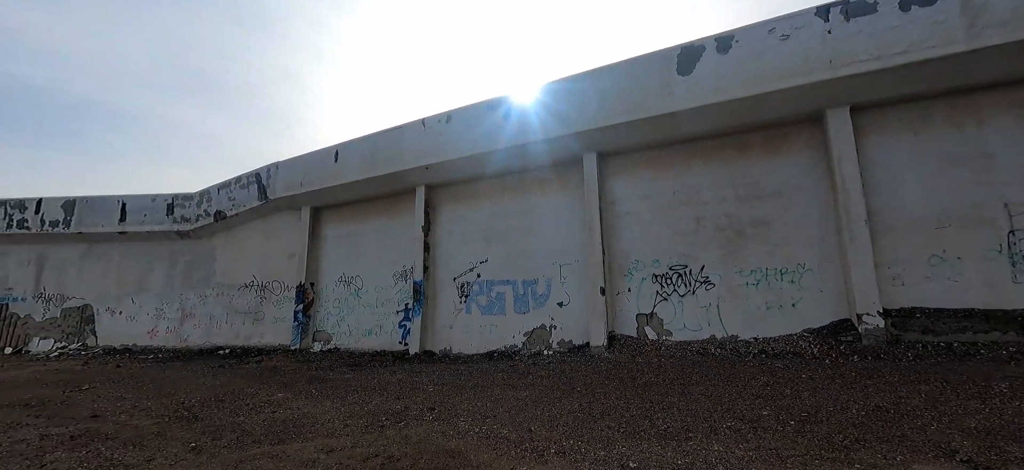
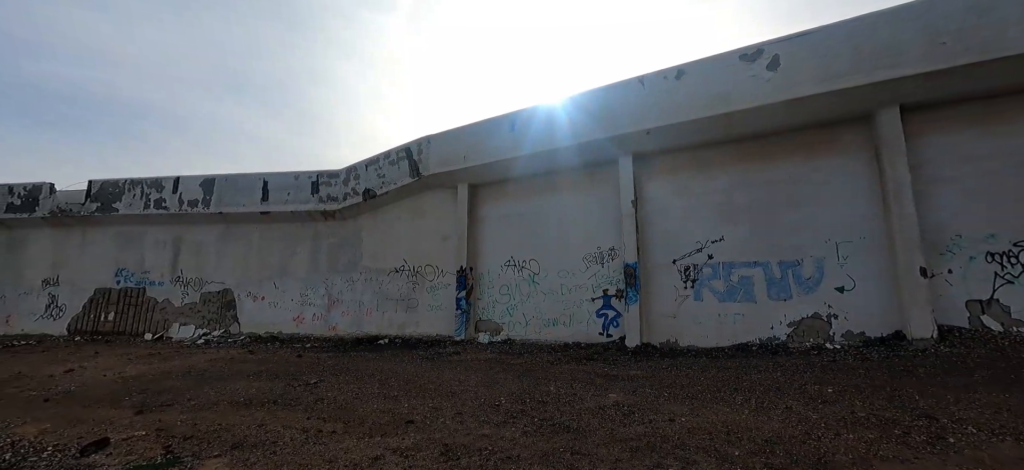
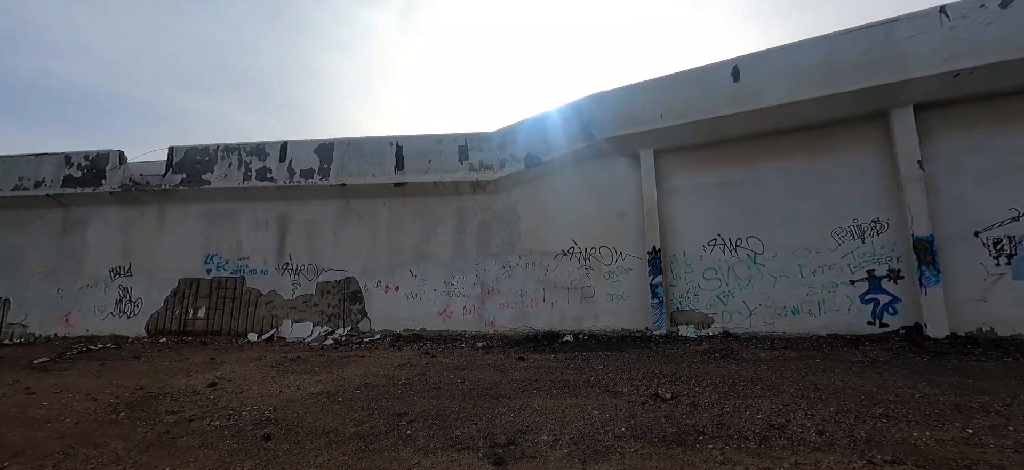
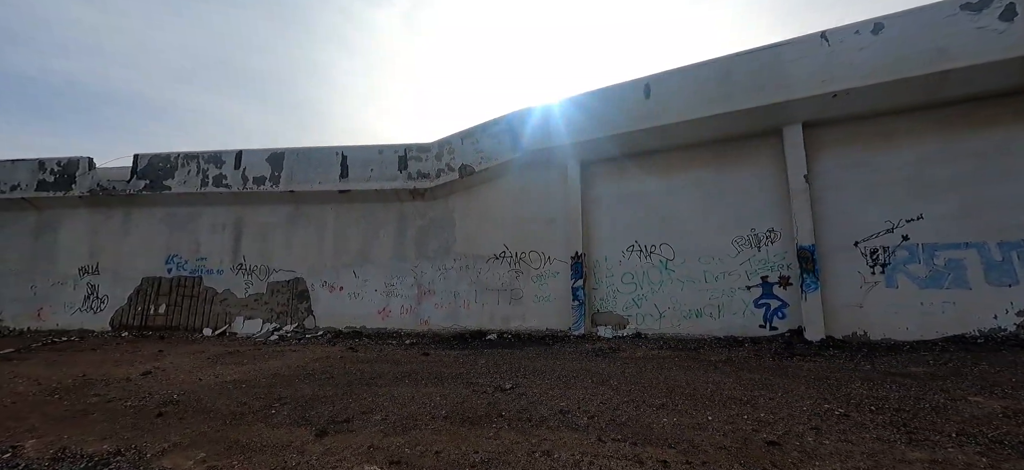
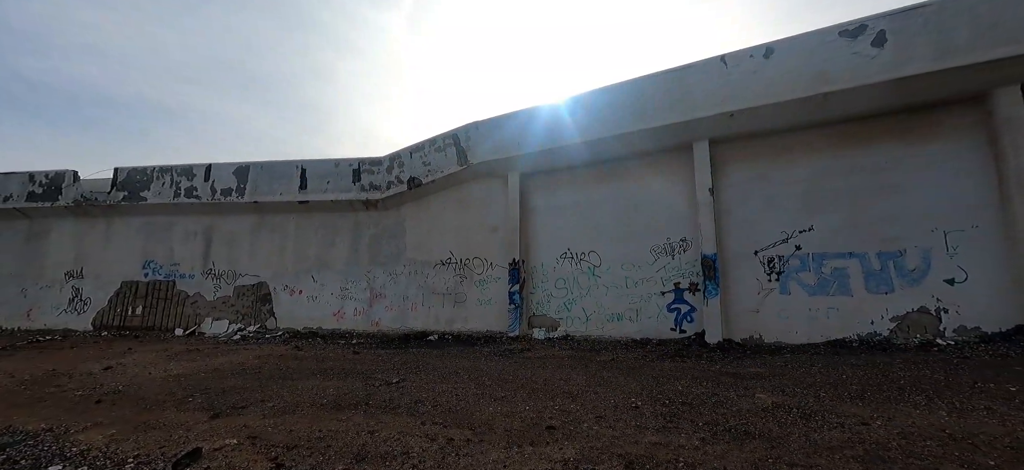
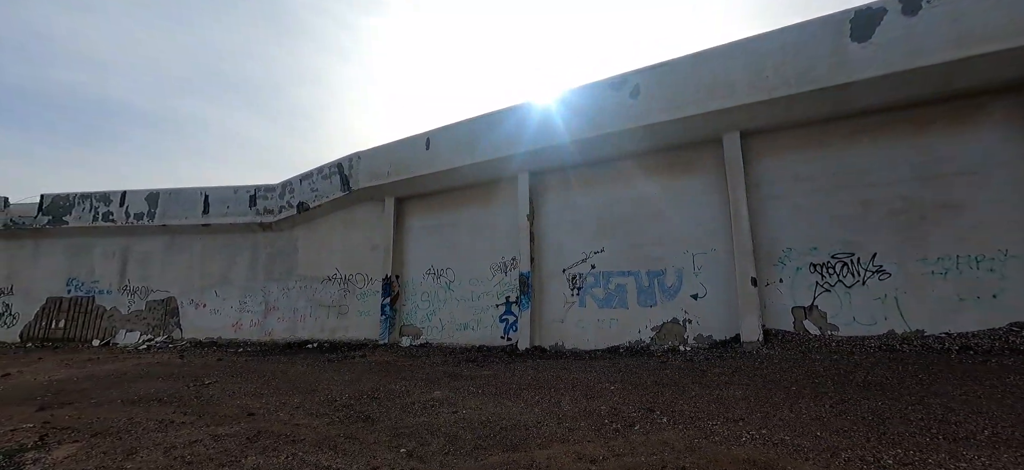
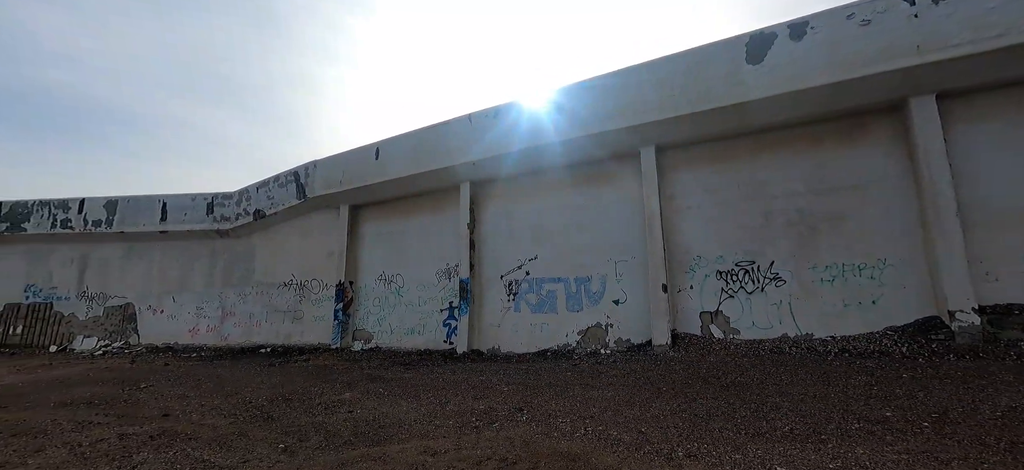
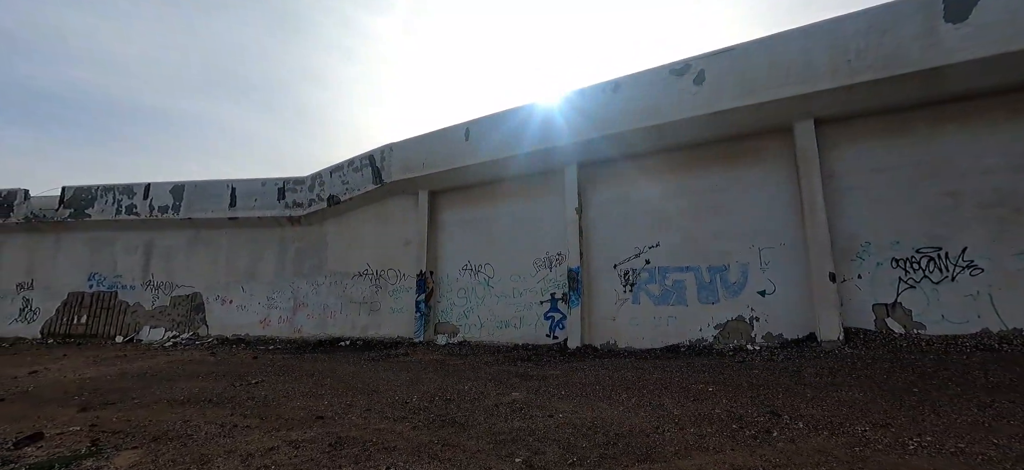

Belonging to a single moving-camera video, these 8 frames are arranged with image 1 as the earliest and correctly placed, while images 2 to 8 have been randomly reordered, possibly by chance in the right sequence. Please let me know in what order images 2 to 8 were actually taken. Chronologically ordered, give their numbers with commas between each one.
7, 6, 8, 2, 5, 4, 3
